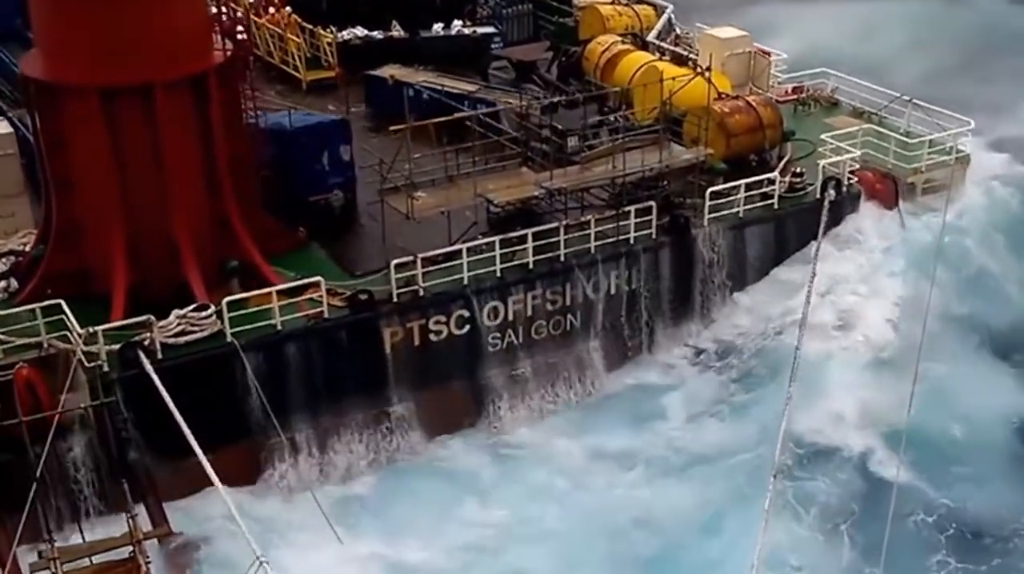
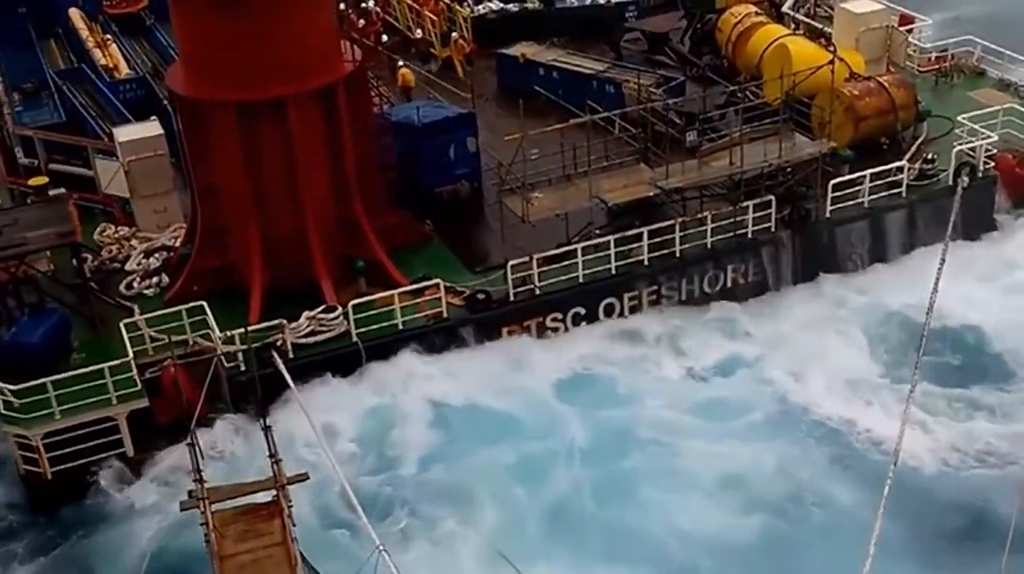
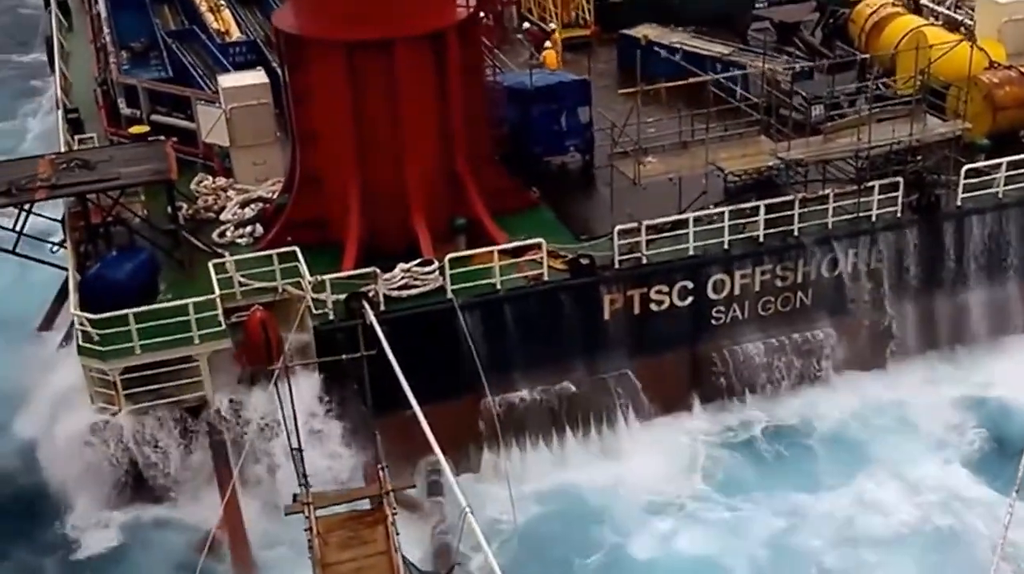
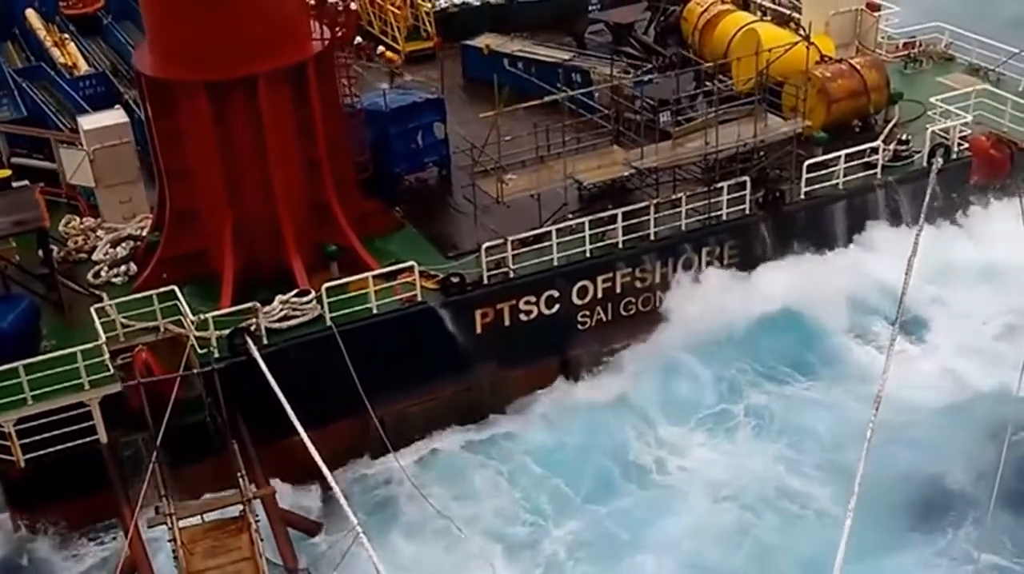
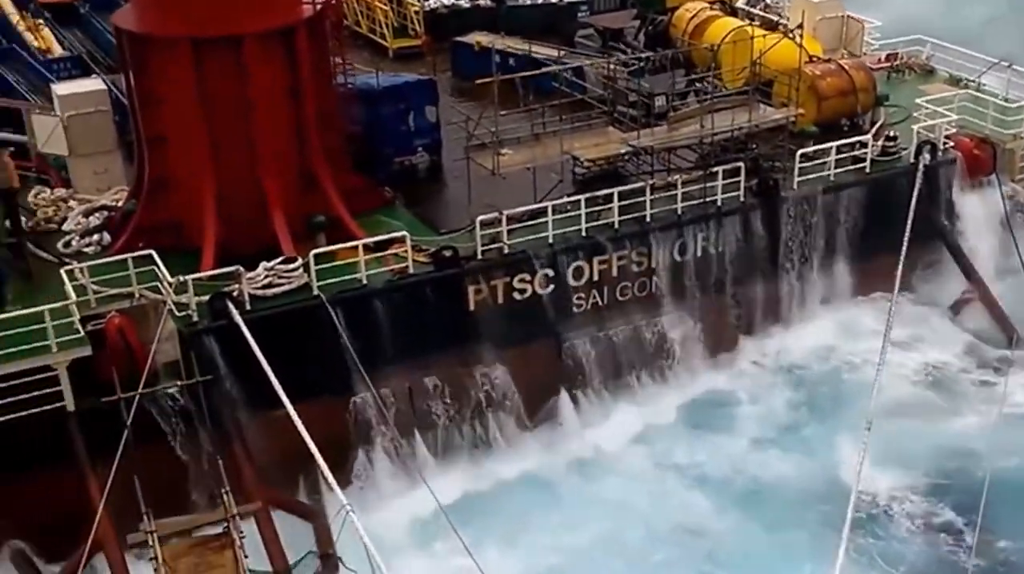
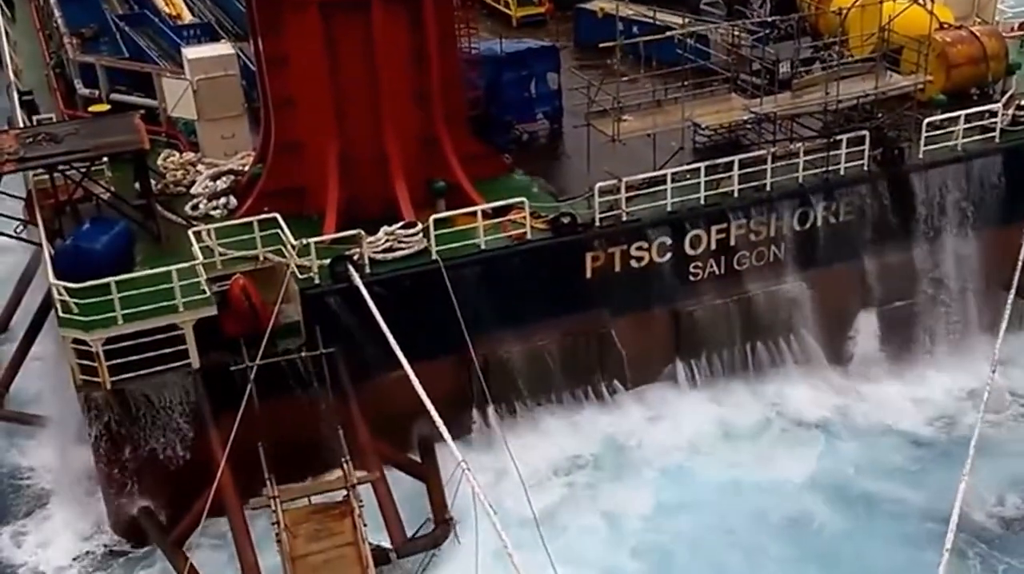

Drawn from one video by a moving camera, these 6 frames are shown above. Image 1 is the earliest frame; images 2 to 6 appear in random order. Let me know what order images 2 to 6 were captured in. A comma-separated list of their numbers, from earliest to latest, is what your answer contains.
5, 6, 4, 2, 3
